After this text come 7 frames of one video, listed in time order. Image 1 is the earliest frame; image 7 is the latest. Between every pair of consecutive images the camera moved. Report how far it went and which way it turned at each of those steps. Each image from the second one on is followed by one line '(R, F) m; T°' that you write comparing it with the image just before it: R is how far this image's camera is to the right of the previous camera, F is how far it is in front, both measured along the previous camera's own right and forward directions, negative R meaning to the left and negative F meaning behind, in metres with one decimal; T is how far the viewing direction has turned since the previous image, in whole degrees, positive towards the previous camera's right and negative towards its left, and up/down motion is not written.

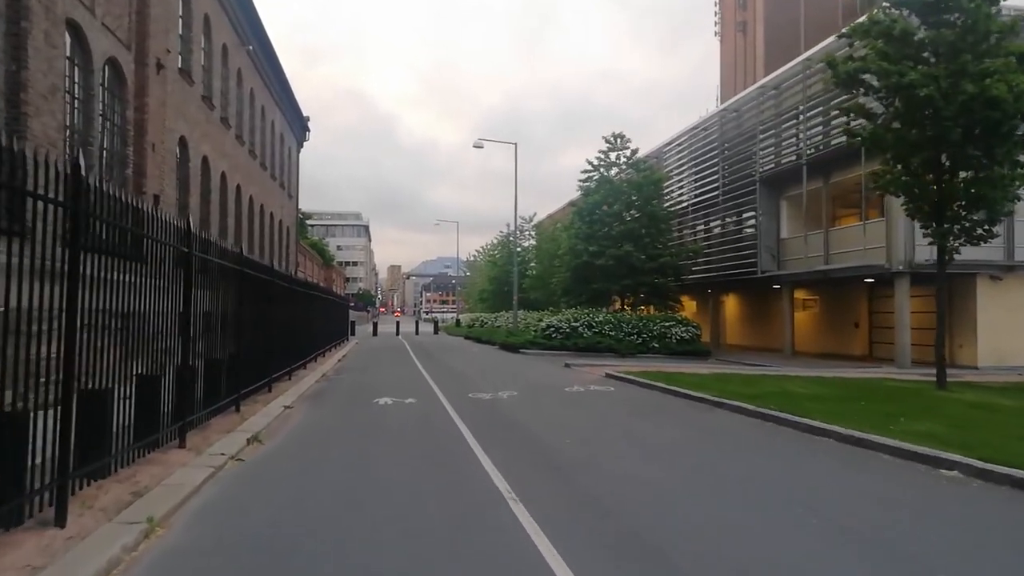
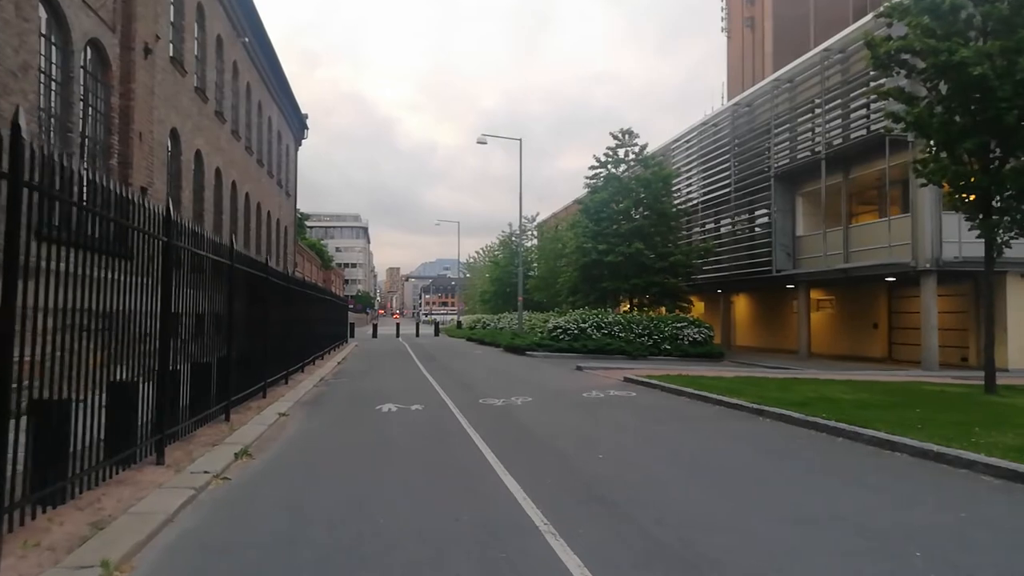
(-0.4, +1.2) m; 0°
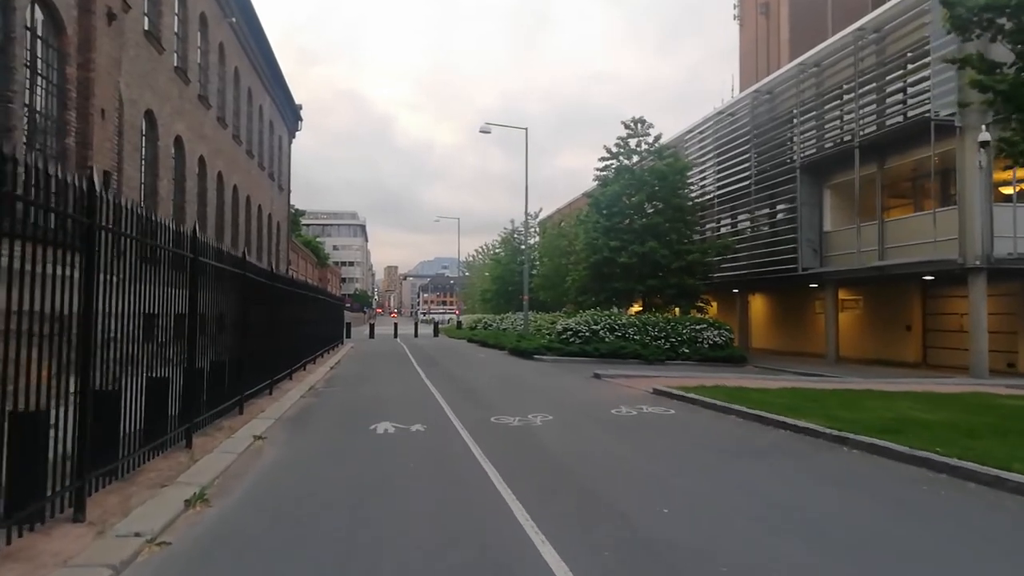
(-0.4, +2.2) m; 0°
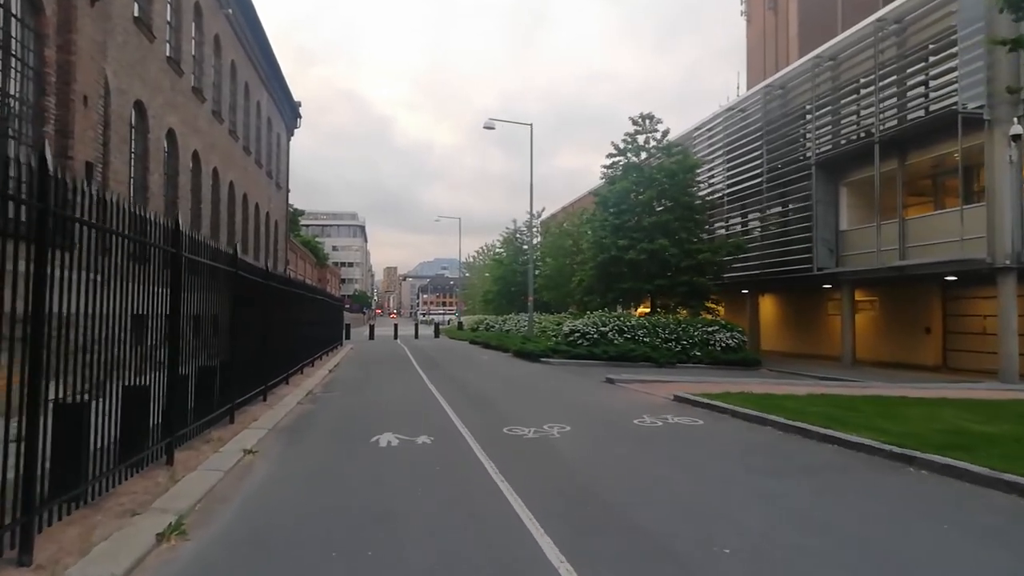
(-0.3, +1.0) m; 0°
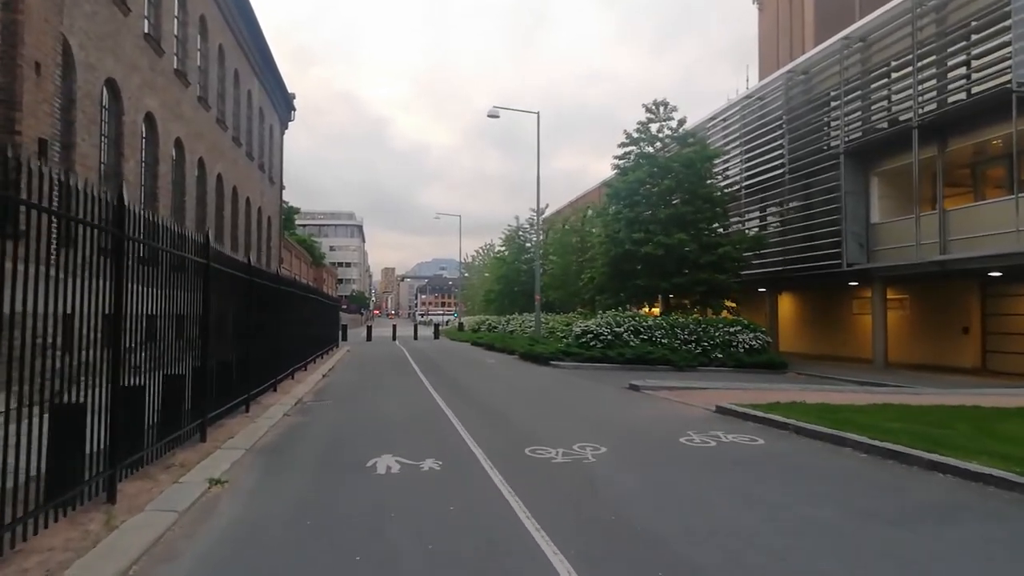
(-0.4, +1.9) m; 0°
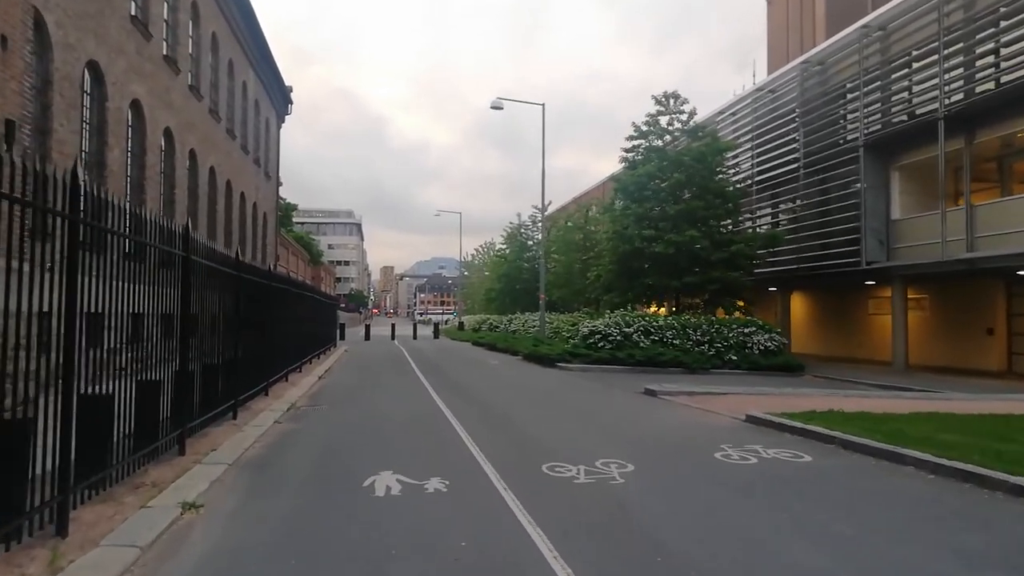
(-0.3, +1.1) m; 0°
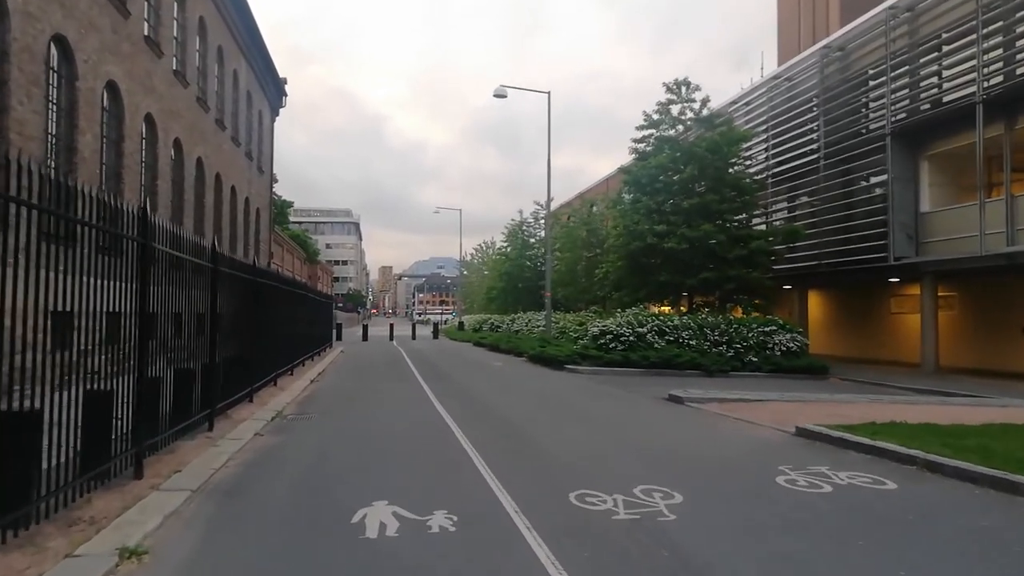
(-0.3, +1.5) m; 0°
